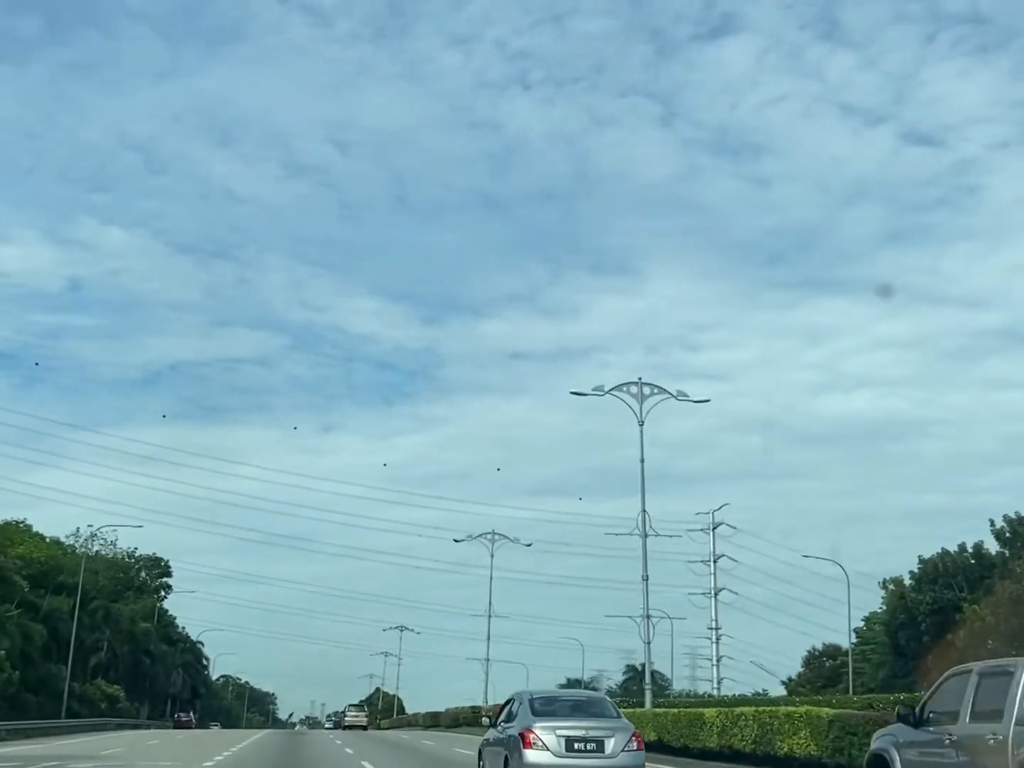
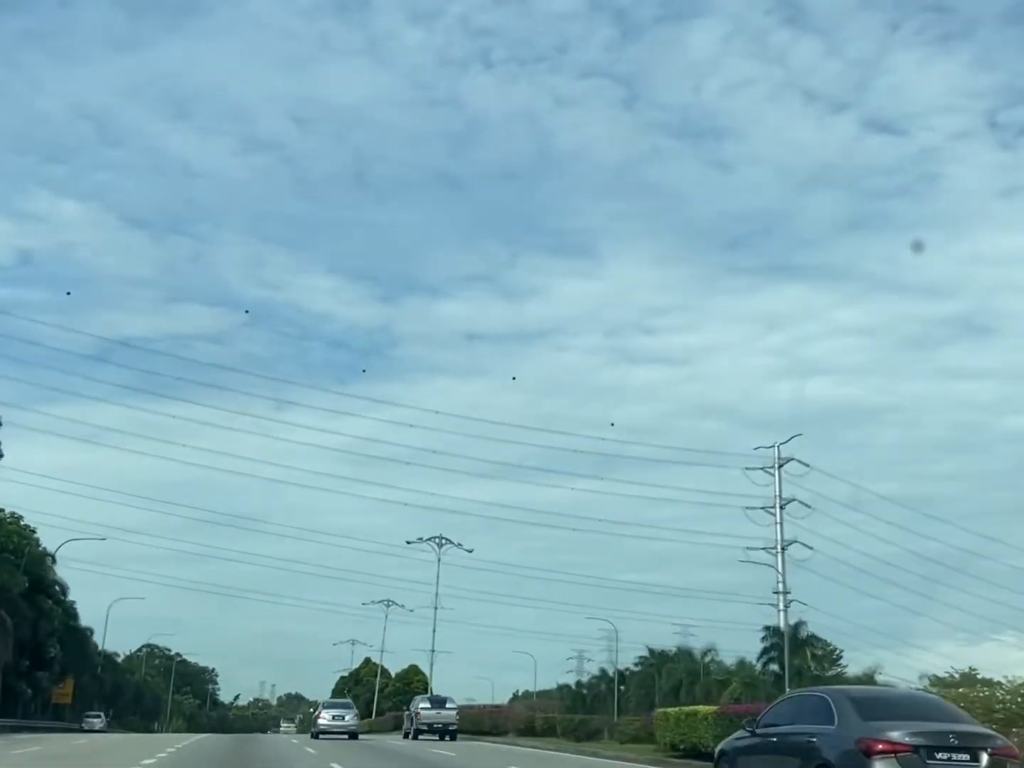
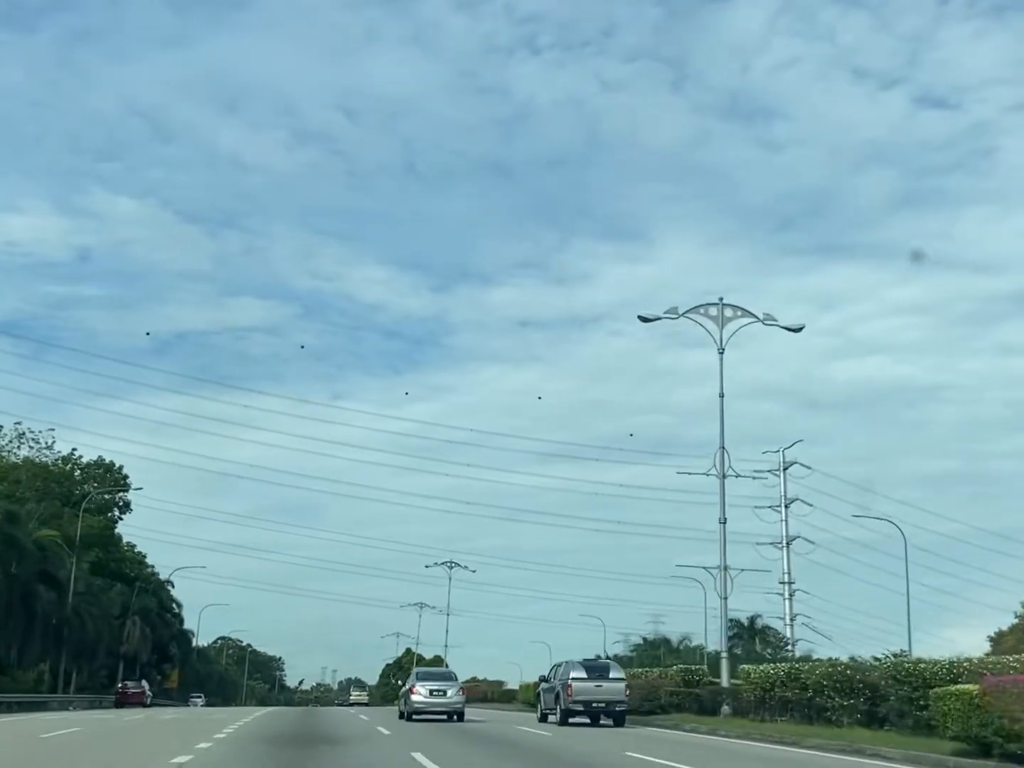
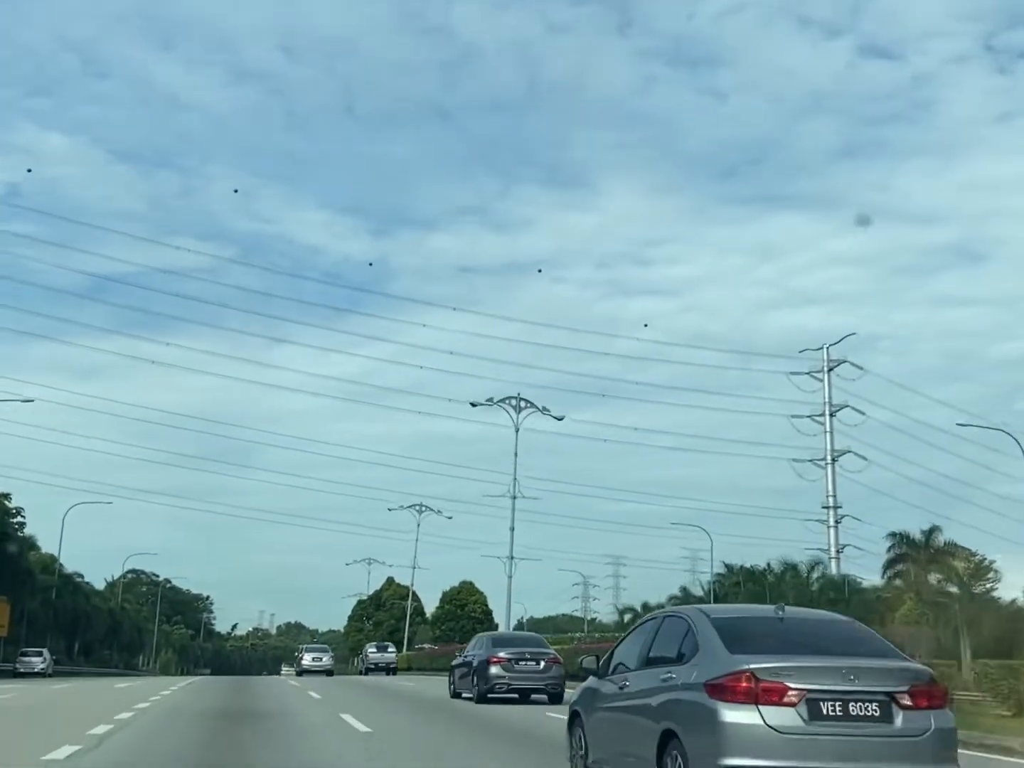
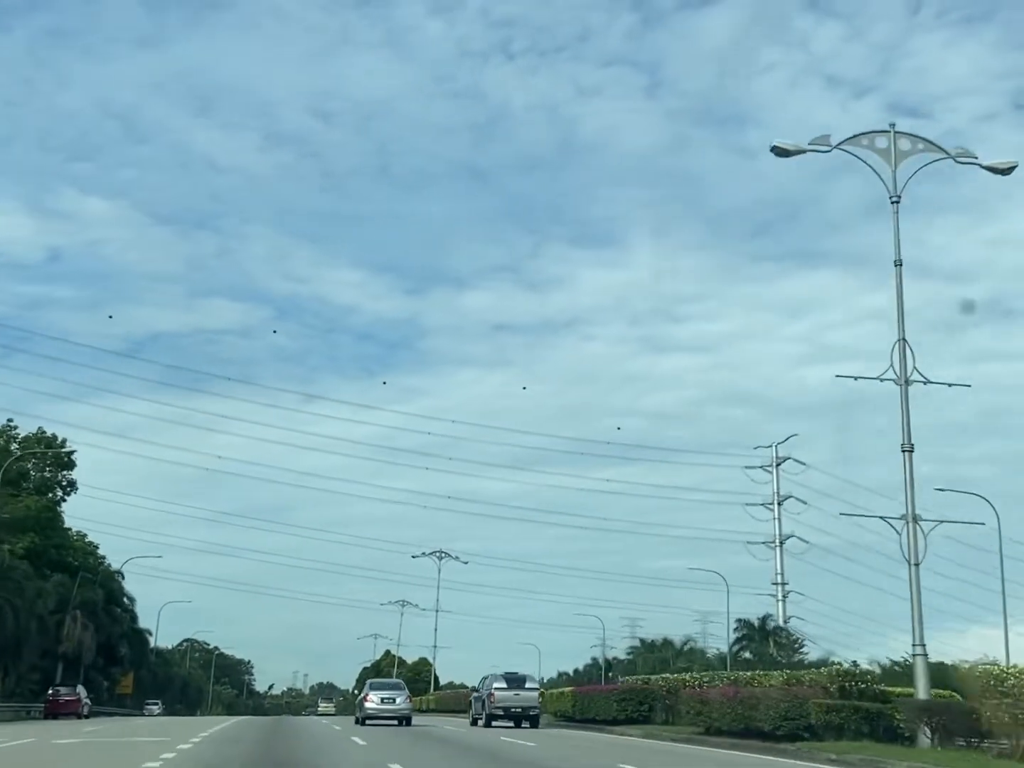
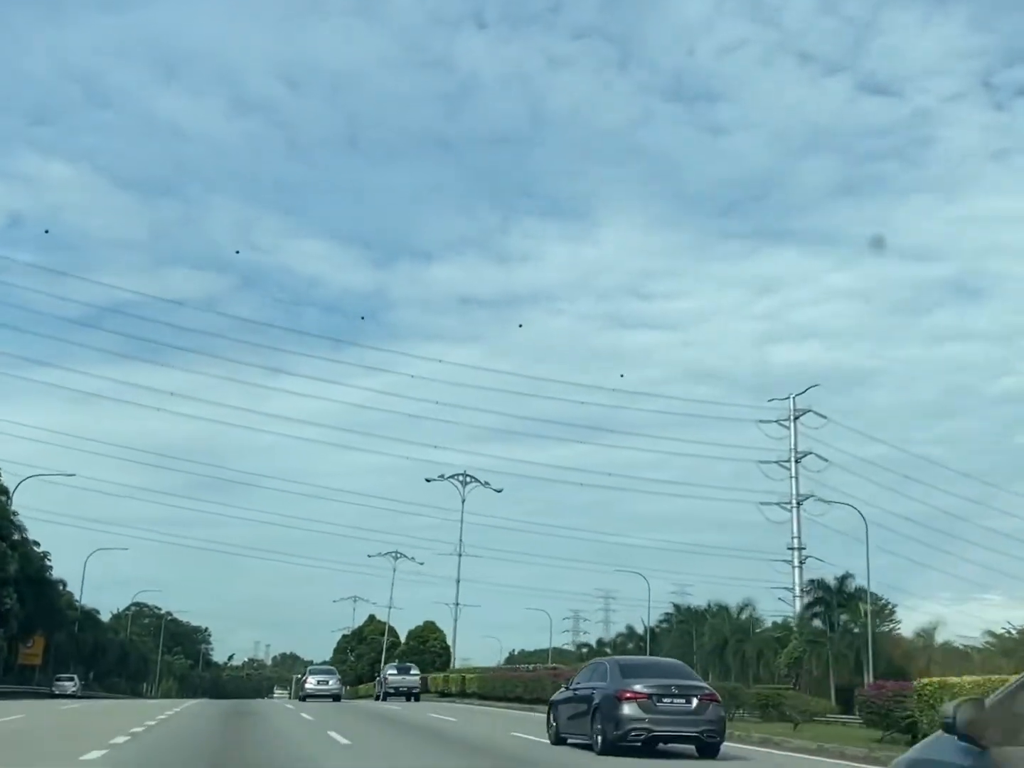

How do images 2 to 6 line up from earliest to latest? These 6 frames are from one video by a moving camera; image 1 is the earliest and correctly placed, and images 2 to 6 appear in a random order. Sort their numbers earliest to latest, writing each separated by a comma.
3, 5, 2, 6, 4
